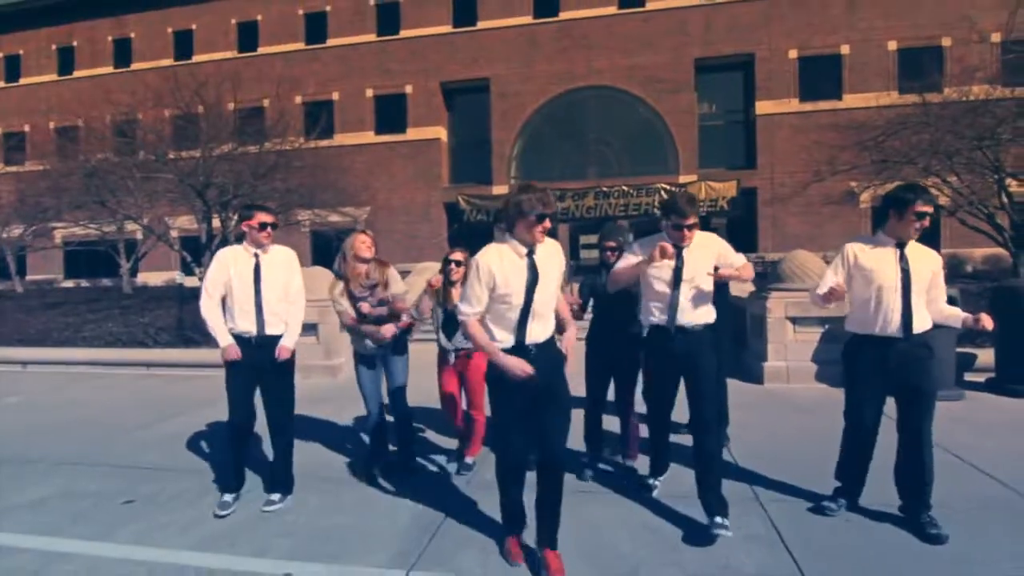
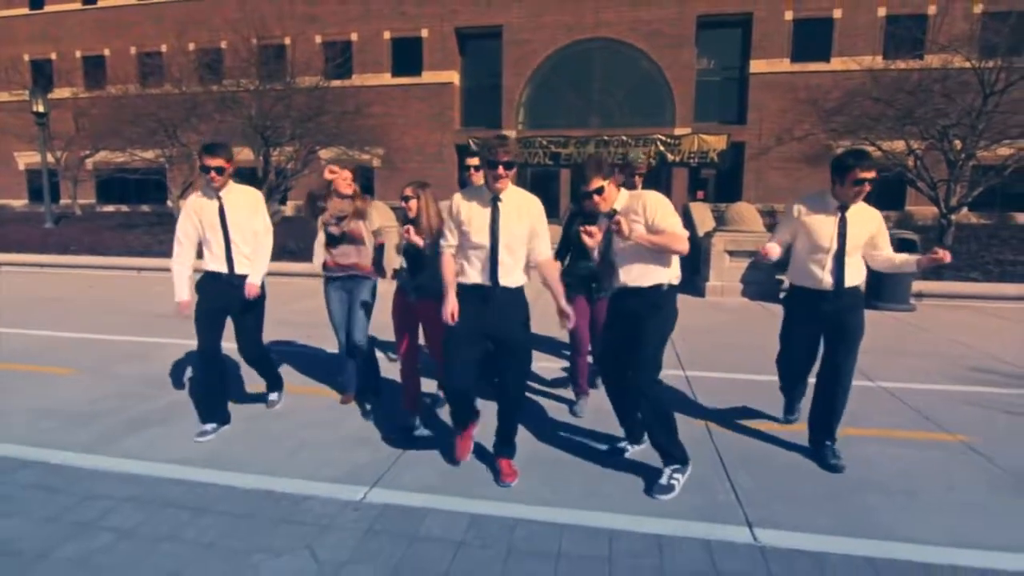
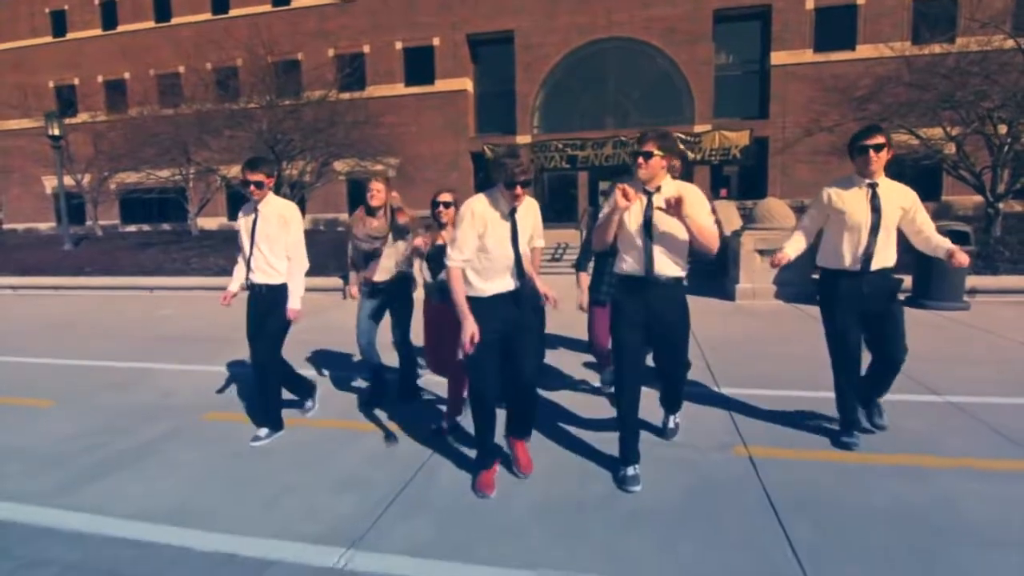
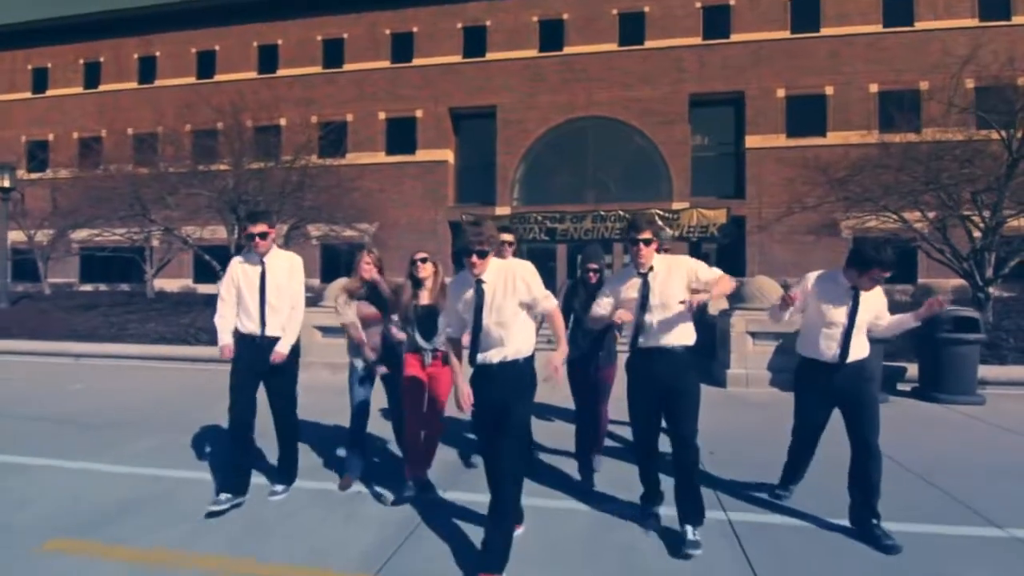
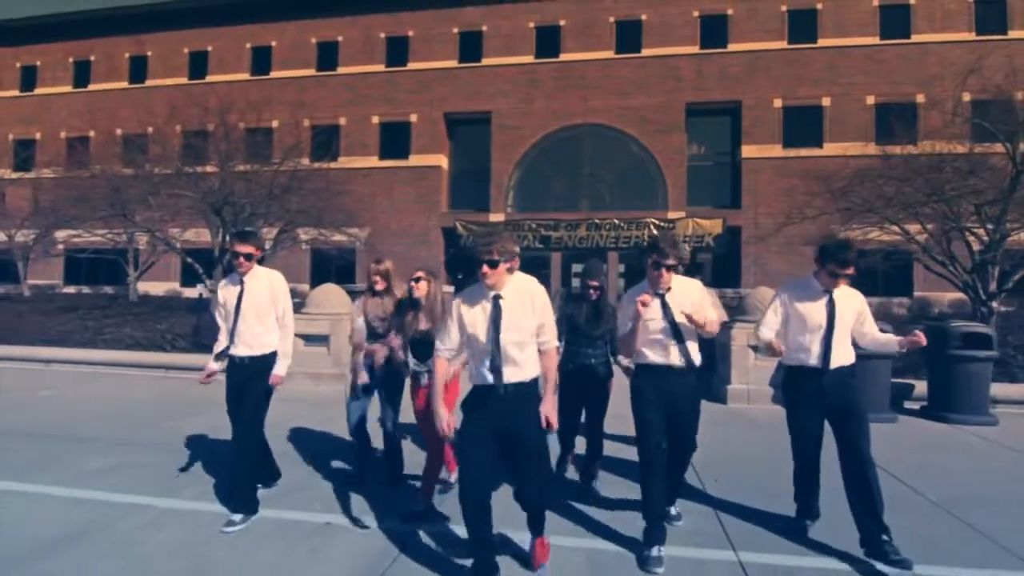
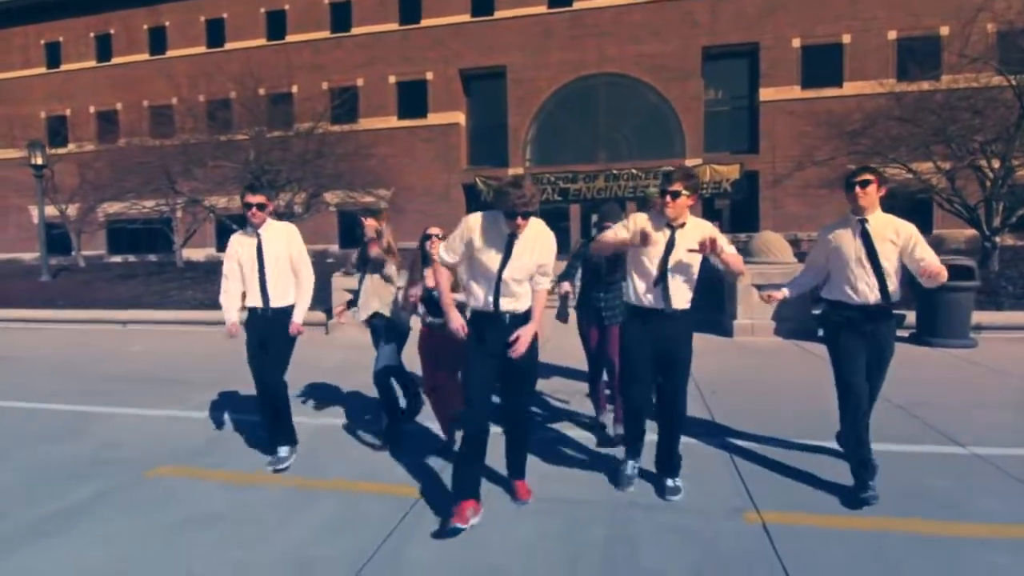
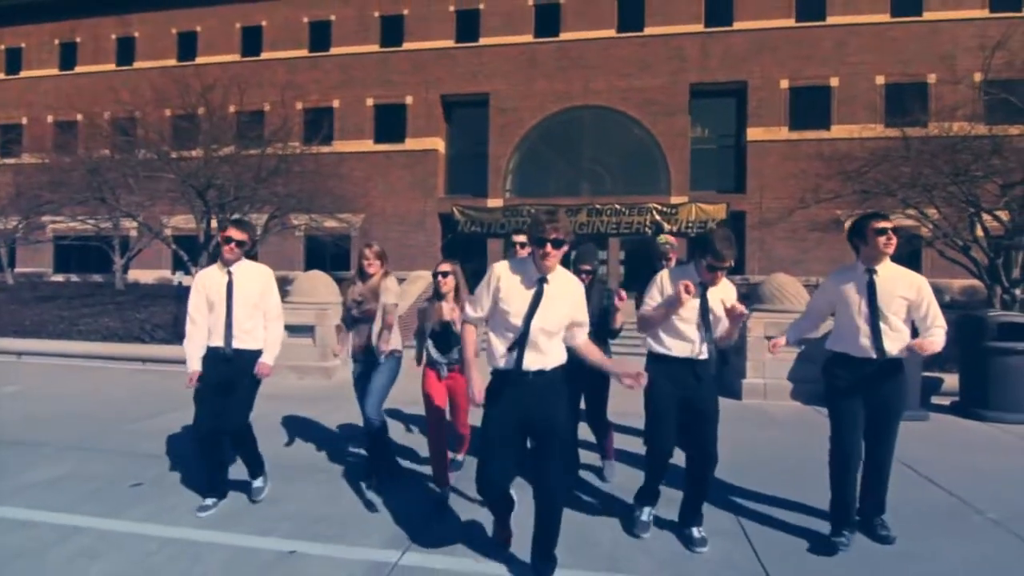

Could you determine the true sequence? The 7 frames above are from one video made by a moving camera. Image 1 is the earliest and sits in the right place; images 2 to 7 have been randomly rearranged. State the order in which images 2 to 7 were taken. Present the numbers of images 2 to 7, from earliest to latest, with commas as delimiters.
7, 5, 4, 6, 3, 2
